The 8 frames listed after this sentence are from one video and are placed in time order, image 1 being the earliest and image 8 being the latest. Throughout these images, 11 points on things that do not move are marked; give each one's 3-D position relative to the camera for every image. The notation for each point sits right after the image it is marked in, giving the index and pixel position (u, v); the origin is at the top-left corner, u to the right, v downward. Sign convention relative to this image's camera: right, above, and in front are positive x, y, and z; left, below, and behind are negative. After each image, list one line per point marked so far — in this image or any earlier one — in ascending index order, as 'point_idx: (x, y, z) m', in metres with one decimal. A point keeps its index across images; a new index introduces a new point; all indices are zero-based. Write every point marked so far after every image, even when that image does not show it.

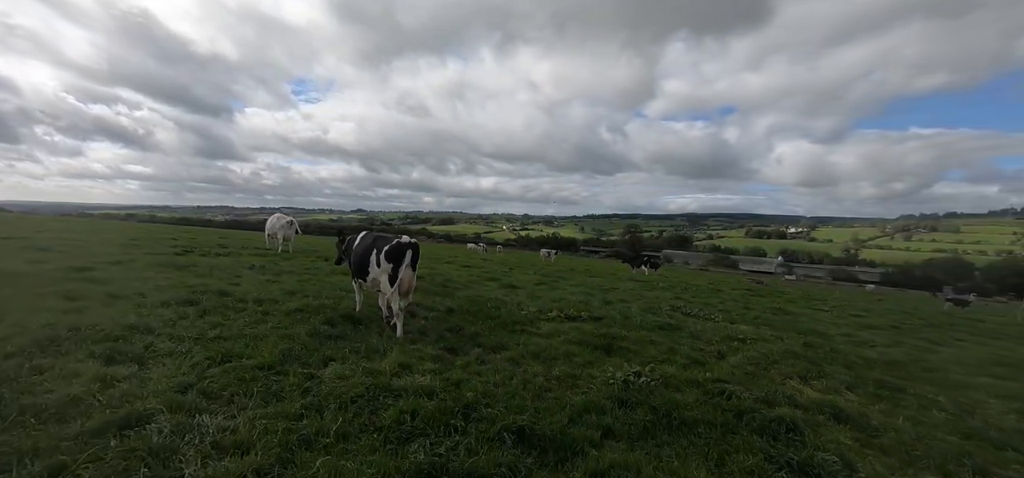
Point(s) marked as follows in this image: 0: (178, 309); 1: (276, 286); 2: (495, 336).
0: (-7.0, -1.5, +8.7) m
1: (-7.0, -1.4, +12.4) m
2: (-0.3, -2.2, +9.1) m
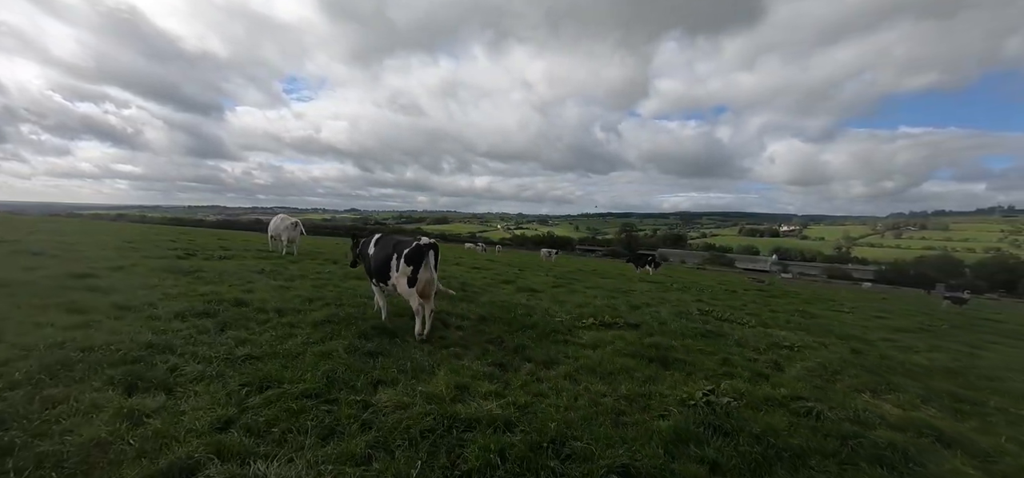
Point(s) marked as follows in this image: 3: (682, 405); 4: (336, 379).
0: (-6.0, -1.6, +7.9) m
1: (-6.1, -1.5, +11.6) m
2: (+0.6, -2.2, +8.4) m
3: (+2.5, -2.5, +6.2) m
4: (-2.4, -1.9, +5.6) m
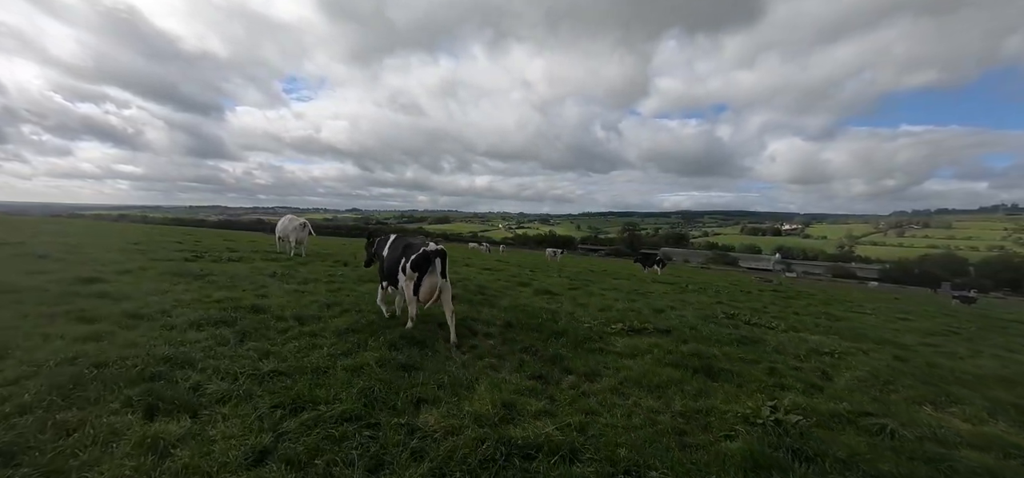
0: (-5.3, -1.7, +7.4) m
1: (-5.4, -1.6, +11.1) m
2: (+1.3, -2.3, +8.0) m
3: (+3.2, -2.5, +5.7) m
4: (-1.7, -2.0, +5.1) m
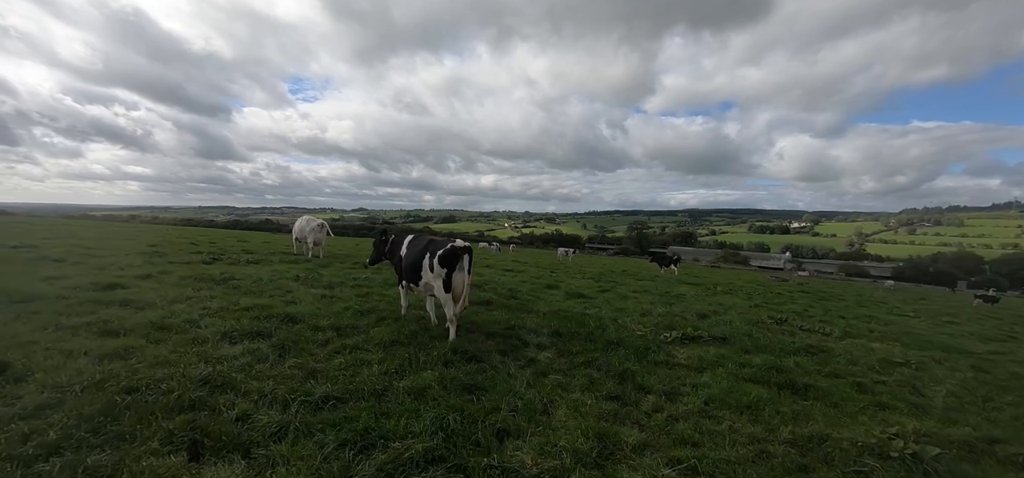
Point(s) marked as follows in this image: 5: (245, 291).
0: (-4.2, -1.7, +6.7) m
1: (-4.3, -1.7, +10.4) m
2: (+2.4, -2.3, +7.2) m
3: (+4.3, -2.6, +4.9) m
4: (-0.6, -2.0, +4.4) m
5: (-7.1, -1.4, +11.1) m
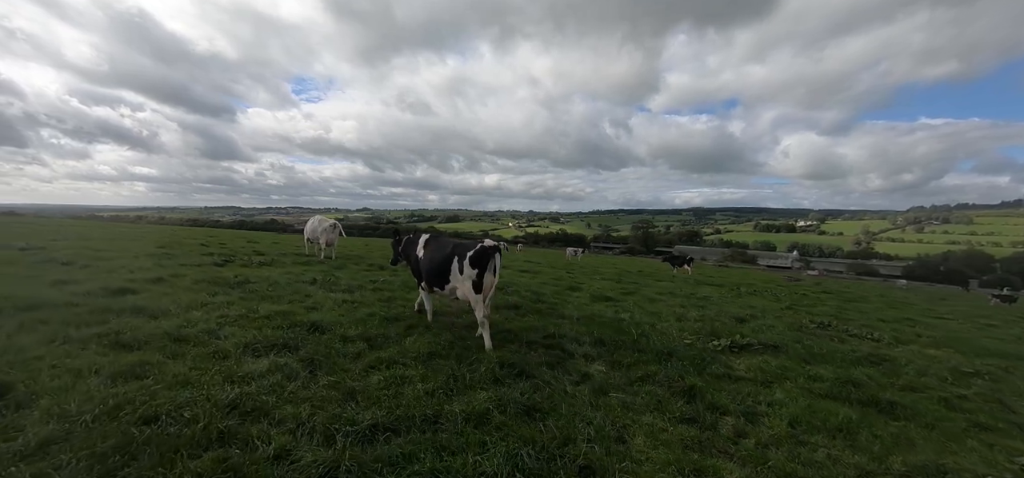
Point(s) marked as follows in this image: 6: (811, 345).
0: (-3.4, -1.8, +6.0) m
1: (-3.4, -1.7, +9.8) m
2: (+3.2, -2.4, +6.5) m
3: (+5.1, -2.6, +4.1) m
4: (+0.2, -2.0, +3.7) m
5: (-6.3, -1.4, +10.4) m
6: (+7.5, -2.6, +10.5) m
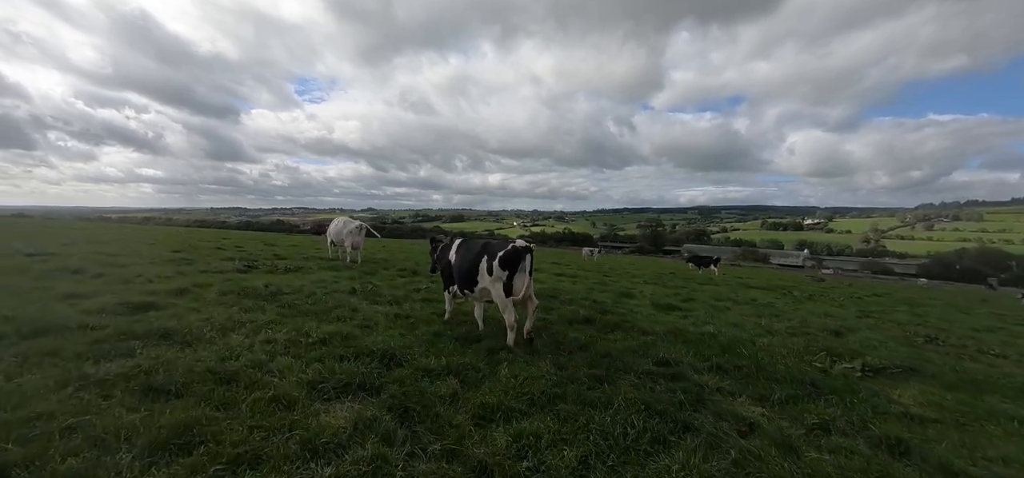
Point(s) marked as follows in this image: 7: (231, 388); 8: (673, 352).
0: (-1.7, -1.9, +4.5) m
1: (-1.6, -1.8, +8.3) m
2: (+5.0, -2.4, +4.9) m
3: (+6.8, -2.7, +2.6) m
4: (+1.9, -2.1, +2.1) m
5: (-4.5, -1.5, +9.0) m
6: (+9.3, -2.7, +8.9) m
7: (-3.3, -1.7, +4.9) m
8: (+3.1, -2.2, +8.0) m
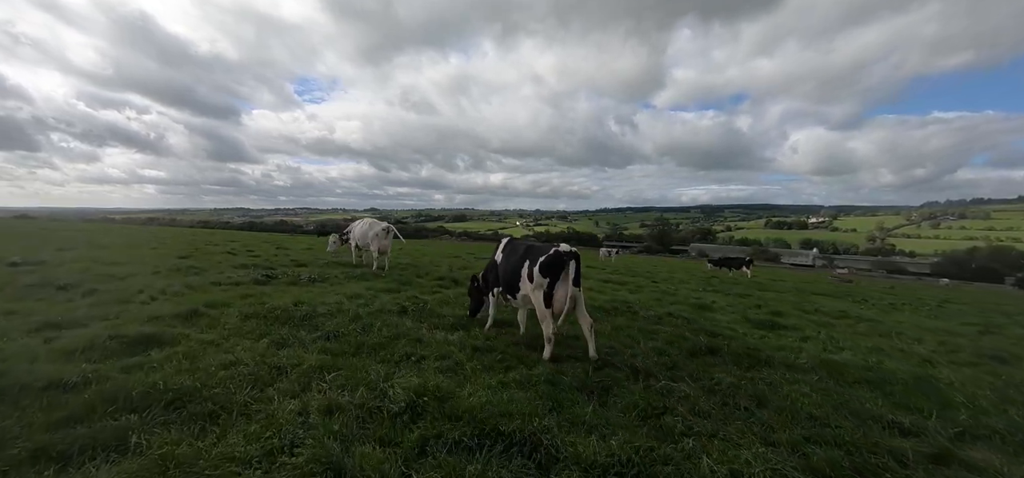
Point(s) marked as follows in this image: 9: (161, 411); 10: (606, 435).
0: (+0.3, -2.0, +2.3) m
1: (+0.4, -2.0, +6.0) m
2: (+7.0, -2.6, +2.6) m
3: (+8.8, -2.8, +0.3) m
4: (+3.9, -2.3, -0.1) m
5: (-2.5, -1.7, +6.7) m
6: (+11.3, -2.8, +6.6) m
7: (-1.3, -1.9, +2.7) m
8: (+5.0, -2.3, +5.8) m
9: (-3.5, -1.7, +4.1) m
10: (+1.0, -2.0, +4.3) m
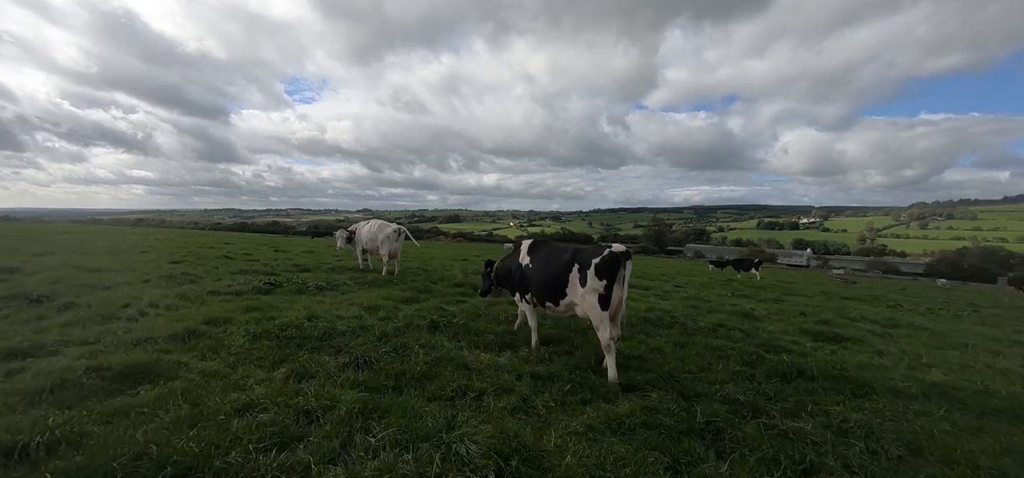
0: (+1.4, -2.1, +1.1) m
1: (+1.4, -2.0, +4.8) m
2: (+8.0, -2.6, +1.5) m
3: (+9.9, -2.8, -0.8) m
4: (+5.0, -2.4, -1.3) m
5: (-1.5, -1.8, +5.5) m
6: (+12.3, -2.9, +5.6) m
7: (-0.3, -2.0, +1.4) m
8: (+6.1, -2.4, +4.6) m
9: (-2.4, -1.8, +2.8) m
10: (+2.0, -2.1, +3.1) m
